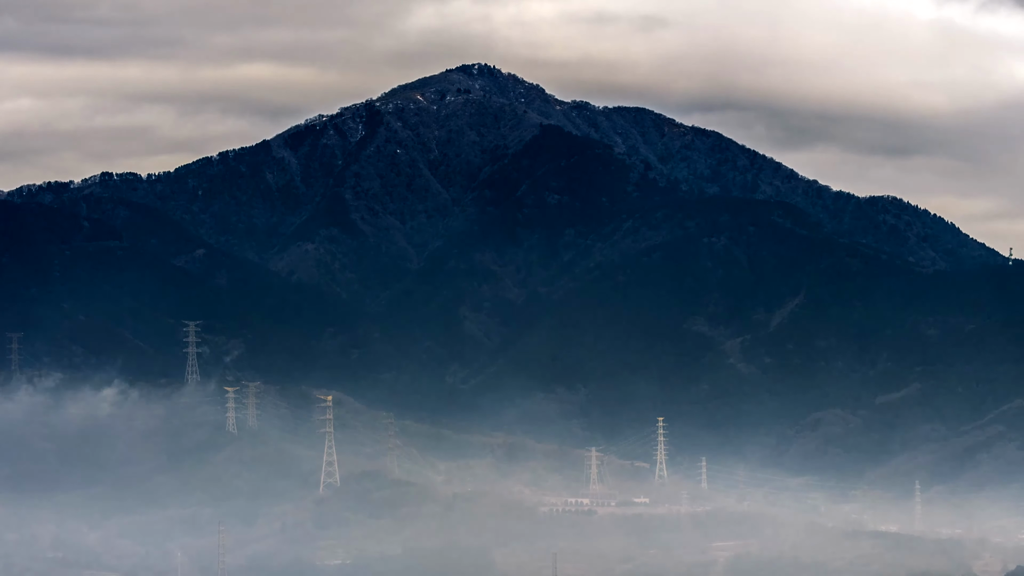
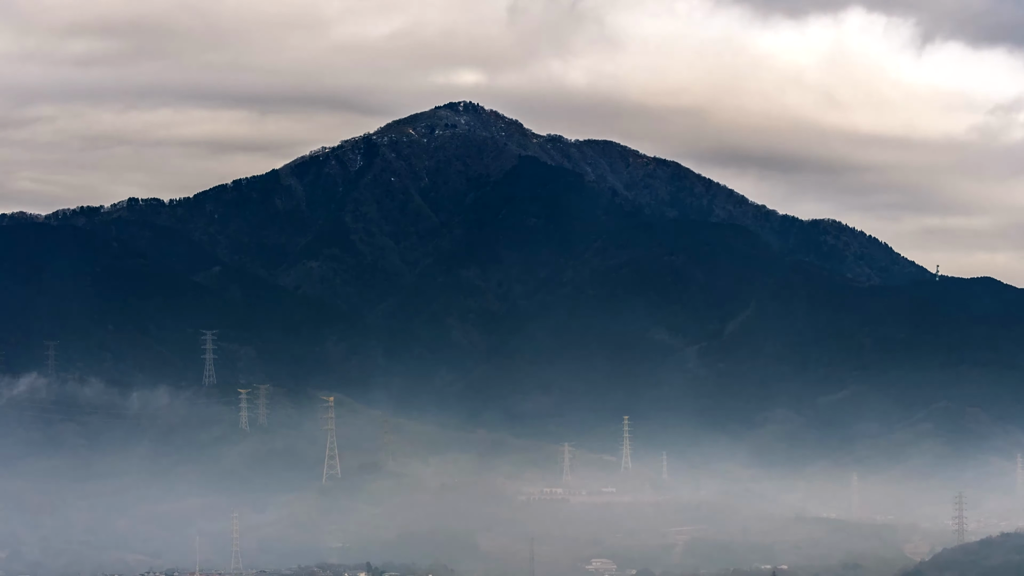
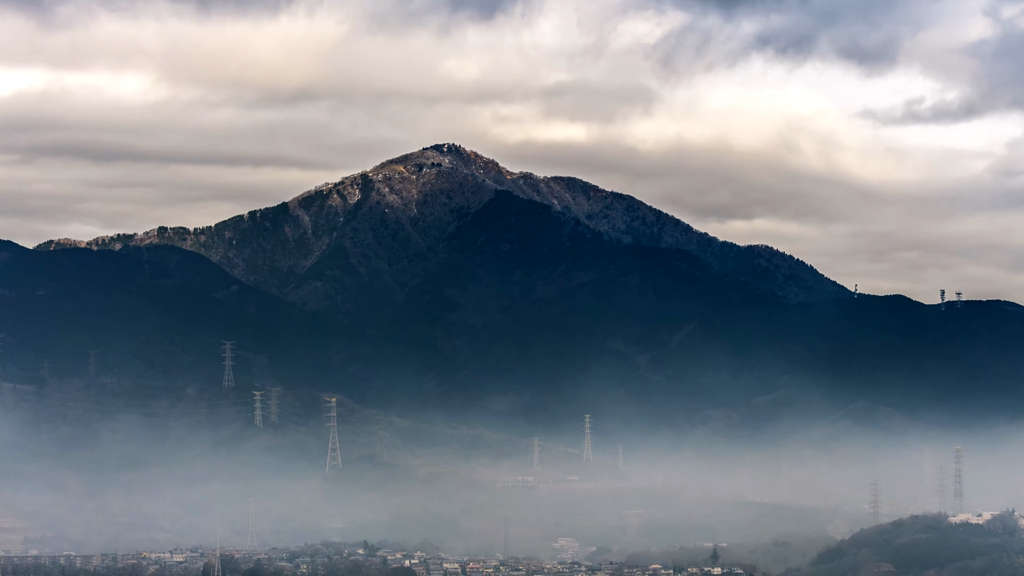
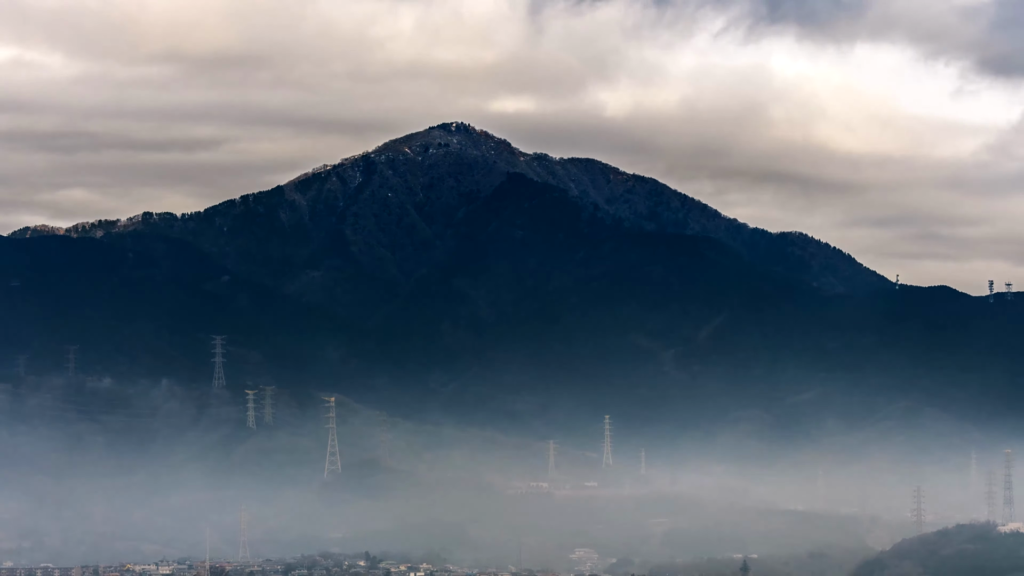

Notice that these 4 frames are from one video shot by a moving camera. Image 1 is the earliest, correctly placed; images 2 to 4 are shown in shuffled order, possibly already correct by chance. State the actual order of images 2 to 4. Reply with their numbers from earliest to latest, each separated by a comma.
2, 4, 3
